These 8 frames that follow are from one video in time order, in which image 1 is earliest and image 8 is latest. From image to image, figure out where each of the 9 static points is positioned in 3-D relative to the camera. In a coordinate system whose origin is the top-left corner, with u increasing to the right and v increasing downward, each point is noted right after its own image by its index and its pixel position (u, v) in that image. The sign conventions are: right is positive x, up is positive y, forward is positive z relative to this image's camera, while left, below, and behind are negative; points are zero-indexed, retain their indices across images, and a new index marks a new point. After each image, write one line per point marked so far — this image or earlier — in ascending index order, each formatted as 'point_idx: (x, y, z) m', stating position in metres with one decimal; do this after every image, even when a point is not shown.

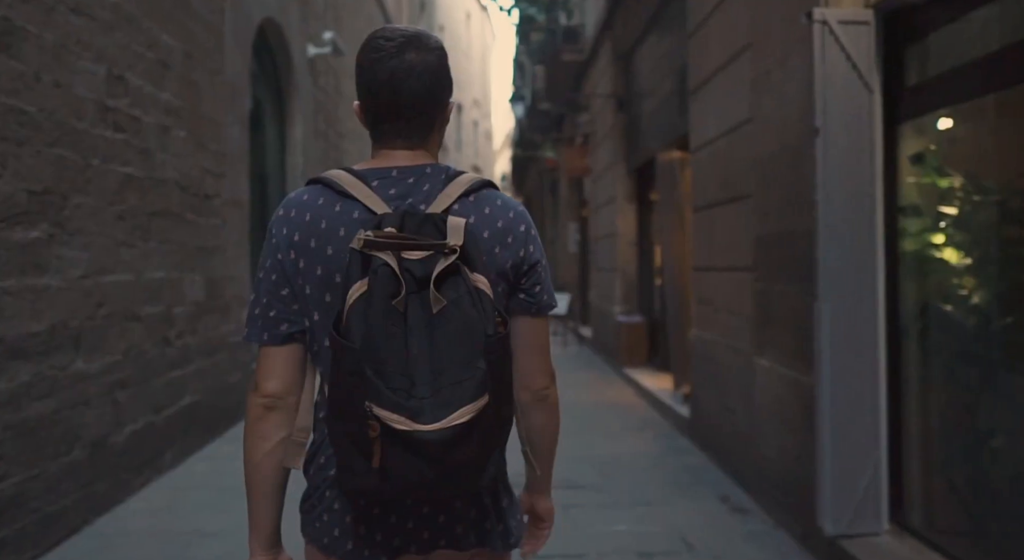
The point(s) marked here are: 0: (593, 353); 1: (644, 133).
0: (+1.2, -1.1, +11.5) m
1: (+1.5, +1.6, +8.5) m
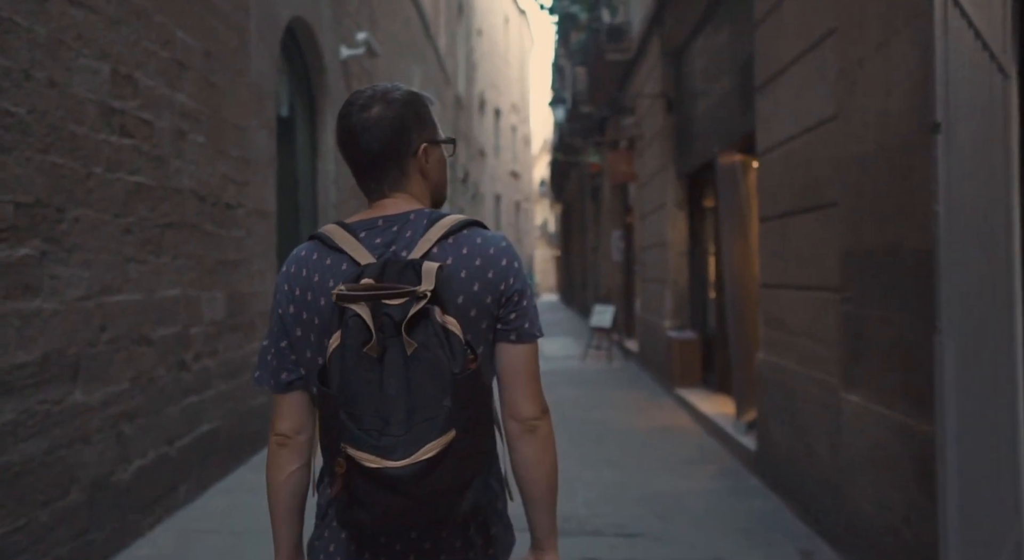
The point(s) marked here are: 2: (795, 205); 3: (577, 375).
0: (+1.8, -1.3, +10.9) m
1: (+1.9, +1.5, +7.8) m
2: (+1.7, +0.4, +4.5) m
3: (+0.9, -1.4, +10.9) m
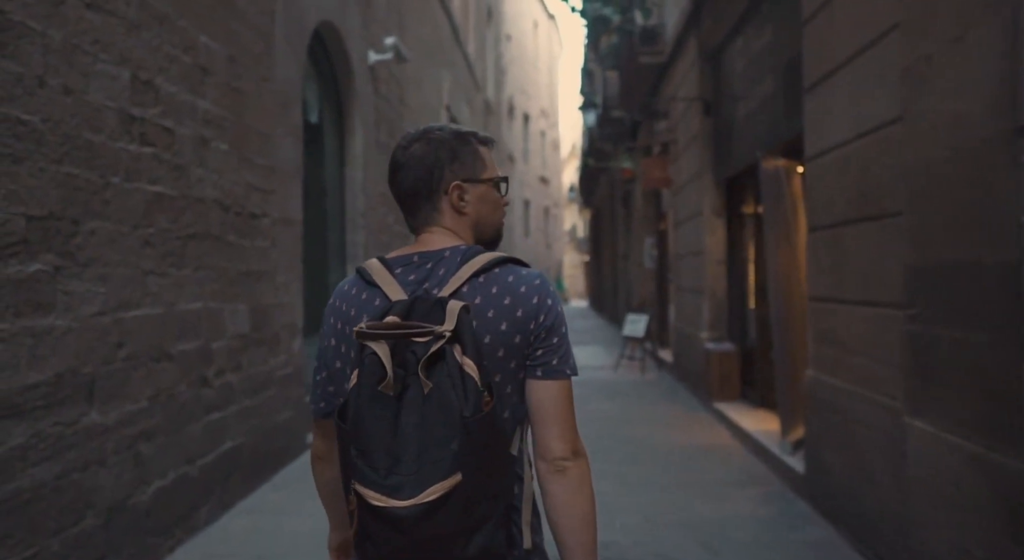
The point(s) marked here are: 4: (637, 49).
0: (+2.3, -1.4, +10.6) m
1: (+2.2, +1.4, +7.5) m
2: (+1.9, +0.4, +4.2) m
3: (+1.3, -1.5, +10.6) m
4: (+1.8, +3.3, +11.0) m
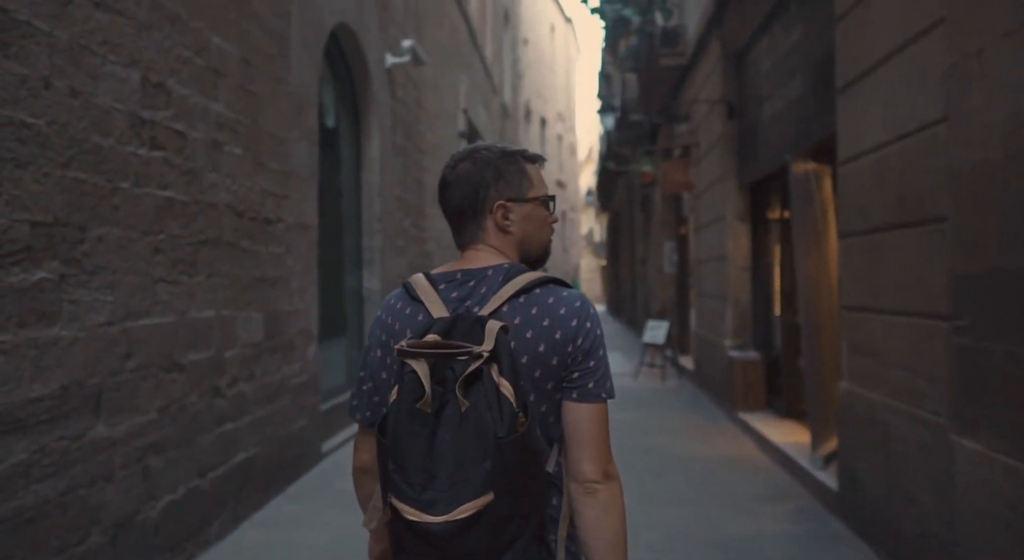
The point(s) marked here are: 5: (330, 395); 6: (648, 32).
0: (+2.5, -1.5, +10.4) m
1: (+2.4, +1.3, +7.3) m
2: (+2.0, +0.3, +4.0) m
3: (+1.6, -1.6, +10.4) m
4: (+2.0, +3.2, +10.8) m
5: (-1.8, -1.1, +7.4) m
6: (+2.0, +3.6, +11.3) m
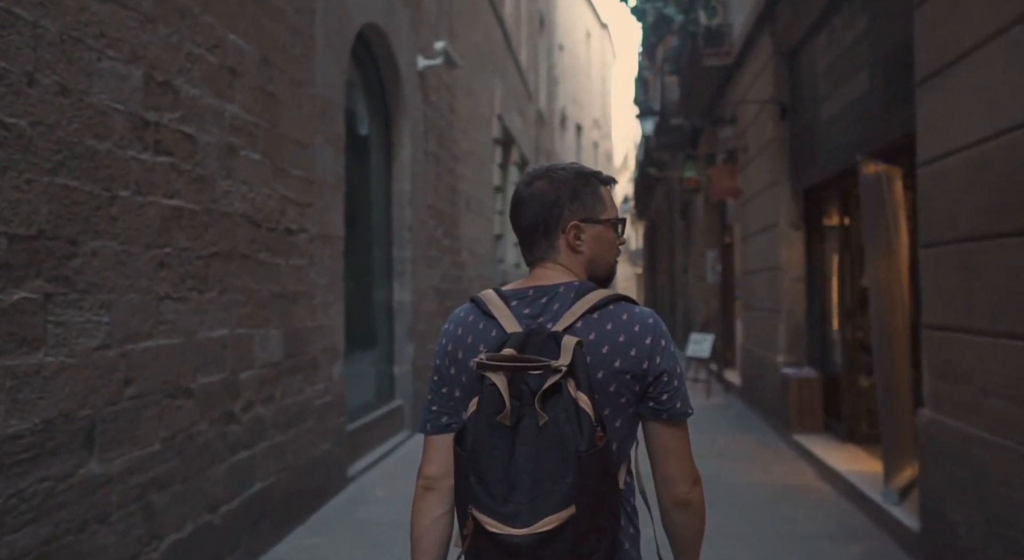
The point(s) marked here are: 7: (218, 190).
0: (+3.0, -1.6, +9.8) m
1: (+2.8, +1.2, +6.8) m
2: (+2.2, +0.2, +3.5) m
3: (+2.0, -1.7, +9.9) m
4: (+2.5, +3.1, +10.3) m
5: (-1.4, -1.2, +7.0) m
6: (+2.5, +3.5, +10.8) m
7: (-1.6, +0.5, +4.1) m
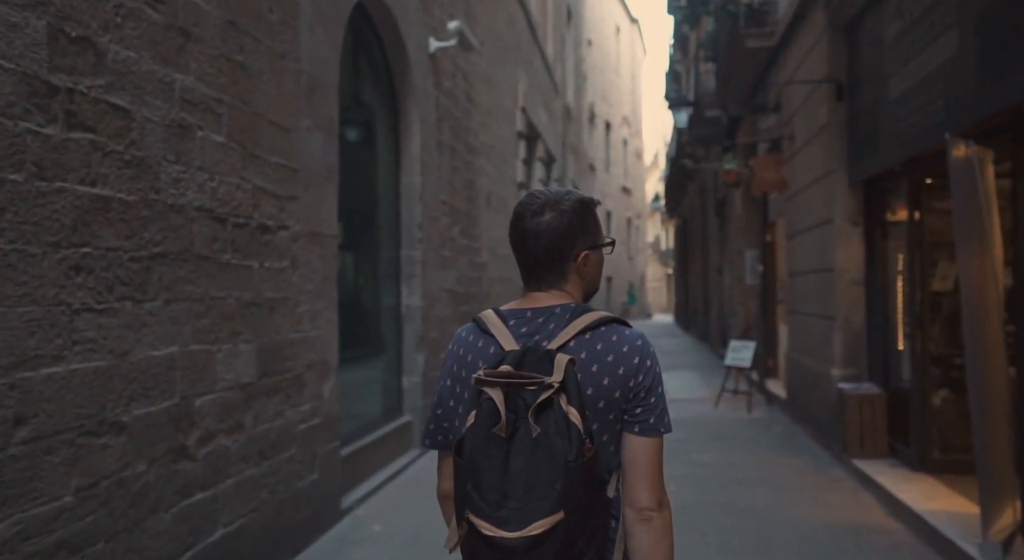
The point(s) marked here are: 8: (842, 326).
0: (+3.2, -1.6, +8.9) m
1: (+2.9, +1.2, +5.9) m
2: (+2.2, +0.2, +2.6) m
3: (+2.3, -1.7, +9.0) m
4: (+2.8, +3.0, +9.4) m
5: (-1.3, -1.3, +6.3) m
6: (+2.8, +3.5, +9.9) m
7: (-1.5, +0.5, +3.4) m
8: (+3.0, -0.4, +7.0) m
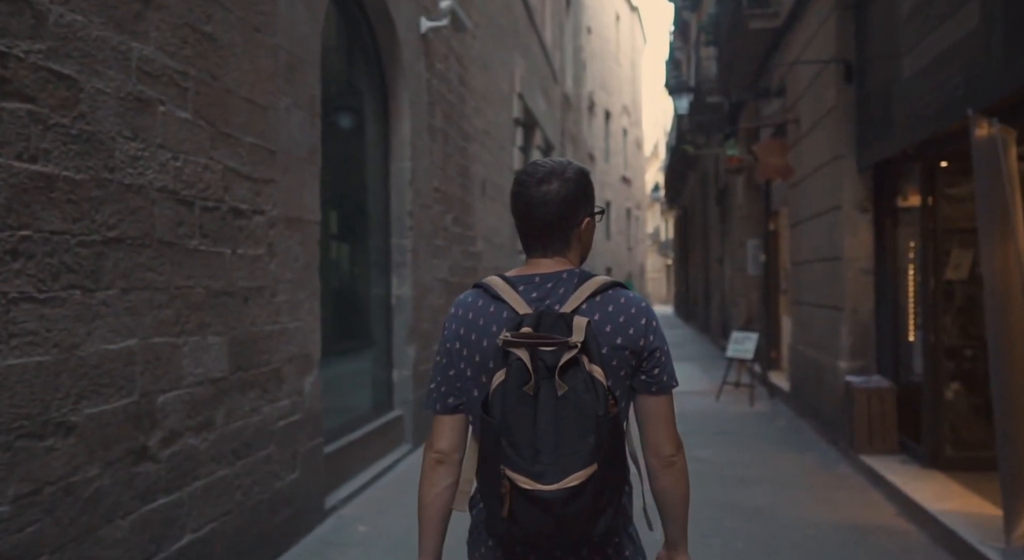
0: (+3.2, -1.5, +8.6) m
1: (+2.8, +1.3, +5.6) m
2: (+2.1, +0.3, +2.3) m
3: (+2.2, -1.6, +8.7) m
4: (+2.8, +3.2, +9.1) m
5: (-1.3, -1.2, +6.0) m
6: (+2.8, +3.6, +9.6) m
7: (-1.6, +0.5, +3.1) m
8: (+3.0, -0.3, +6.8) m
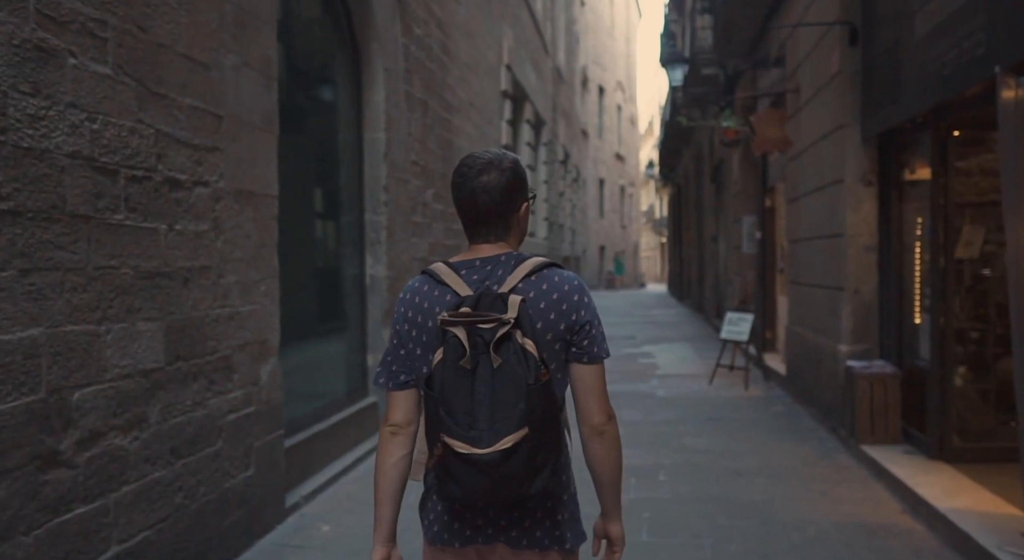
0: (+3.0, -1.3, +8.2) m
1: (+2.7, +1.4, +5.2) m
2: (+2.0, +0.3, +1.9) m
3: (+2.1, -1.4, +8.4) m
4: (+2.6, +3.4, +8.6) m
5: (-1.5, -1.0, +5.6) m
6: (+2.6, +3.9, +9.1) m
7: (-1.7, +0.6, +2.7) m
8: (+2.8, -0.1, +6.4) m
